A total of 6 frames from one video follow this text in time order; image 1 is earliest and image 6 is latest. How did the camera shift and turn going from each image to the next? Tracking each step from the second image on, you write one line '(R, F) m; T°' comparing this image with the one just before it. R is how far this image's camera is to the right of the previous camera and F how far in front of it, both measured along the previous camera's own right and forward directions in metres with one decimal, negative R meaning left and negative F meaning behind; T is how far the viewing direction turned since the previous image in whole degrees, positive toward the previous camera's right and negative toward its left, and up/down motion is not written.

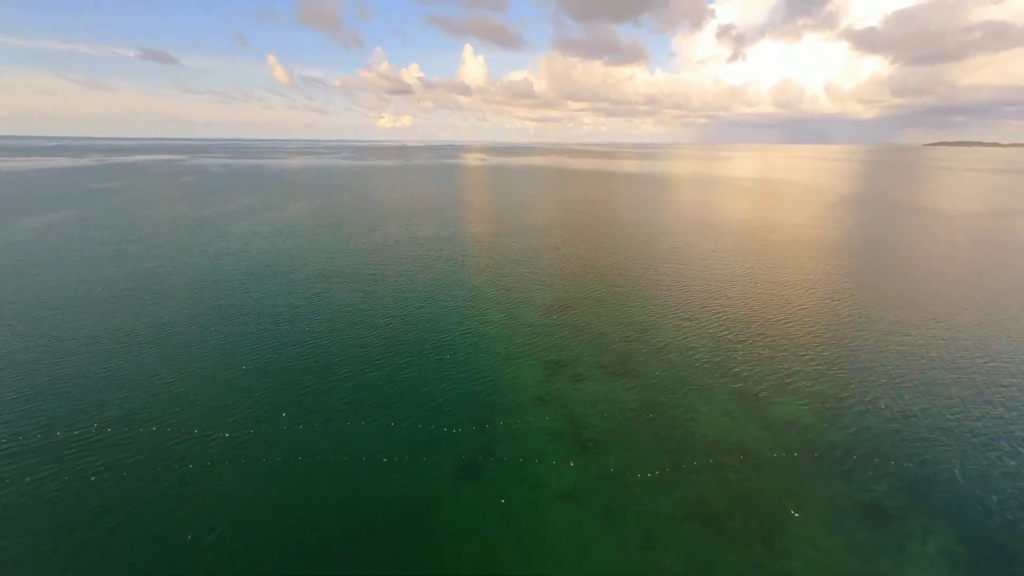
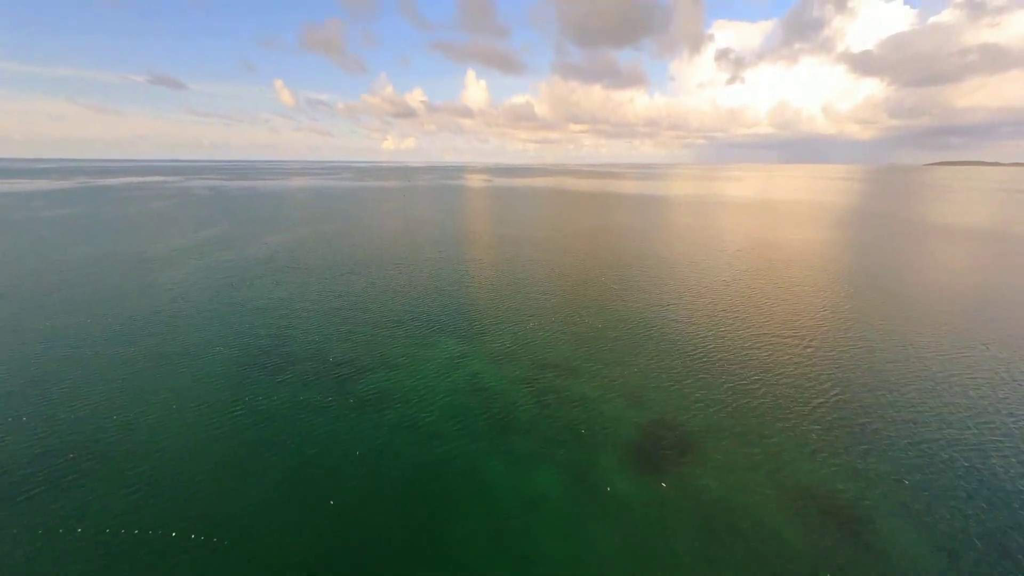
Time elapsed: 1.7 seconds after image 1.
(-0.7, +4.8) m; 0°
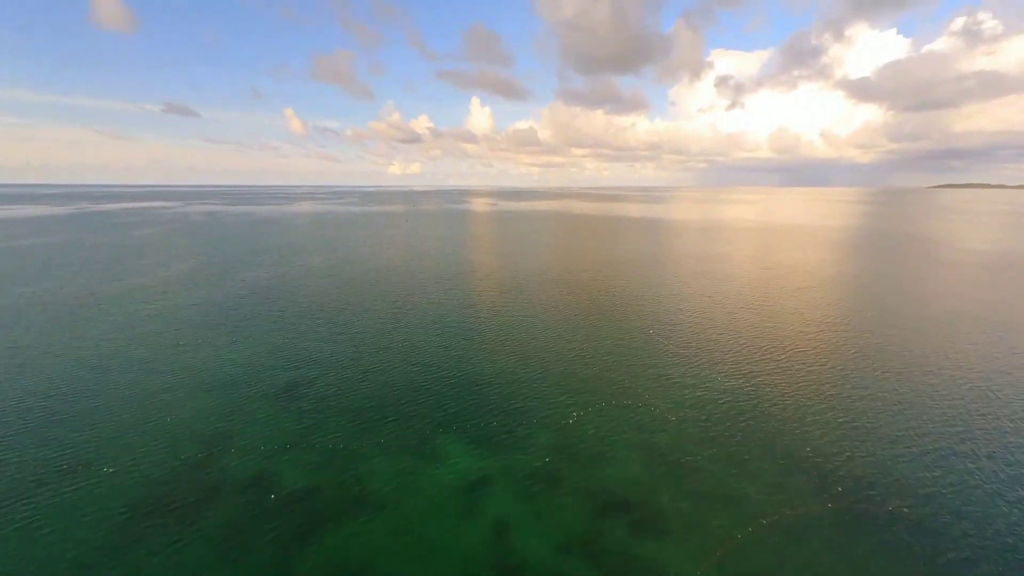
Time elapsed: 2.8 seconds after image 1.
(-0.6, +3.9) m; 0°
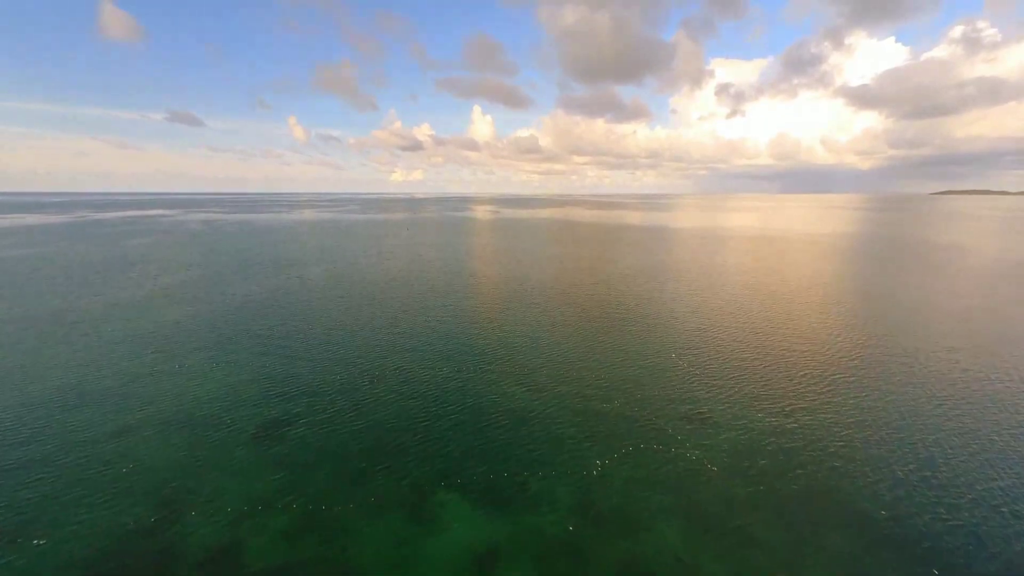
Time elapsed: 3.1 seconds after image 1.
(-0.2, +1.5) m; 0°
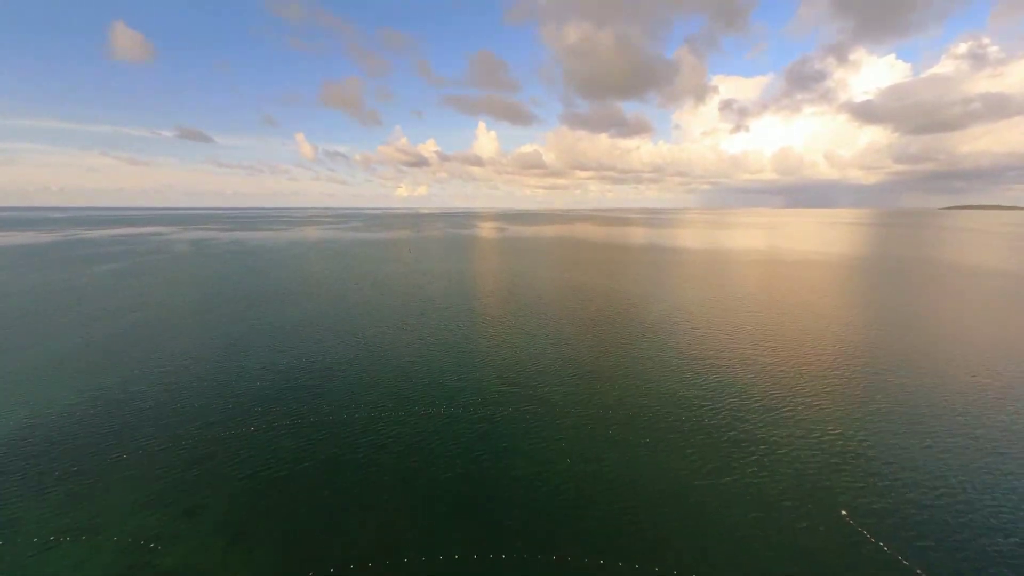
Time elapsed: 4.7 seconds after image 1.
(-0.8, +5.7) m; 0°
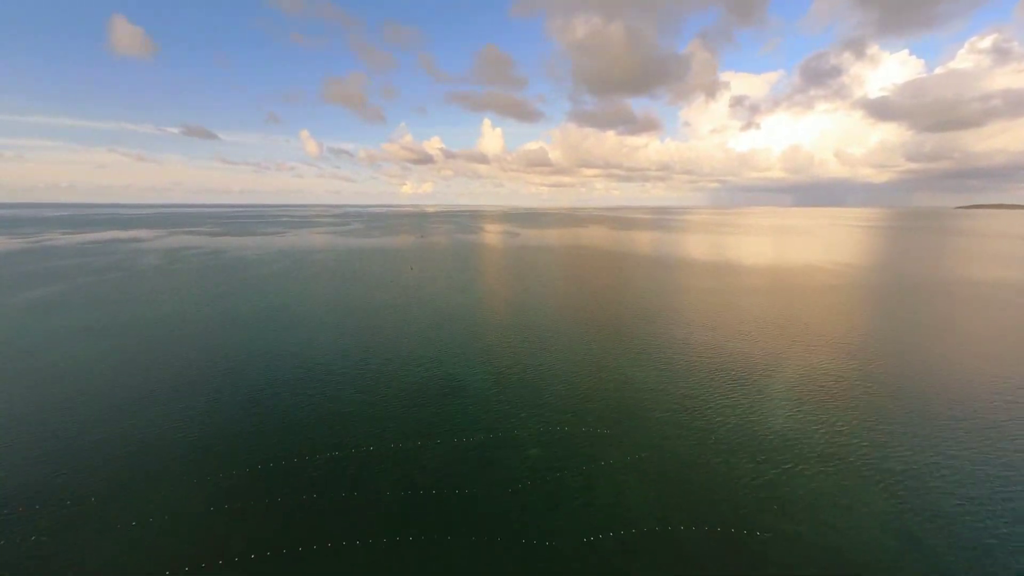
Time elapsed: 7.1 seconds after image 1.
(-2.0, +11.9) m; -1°
